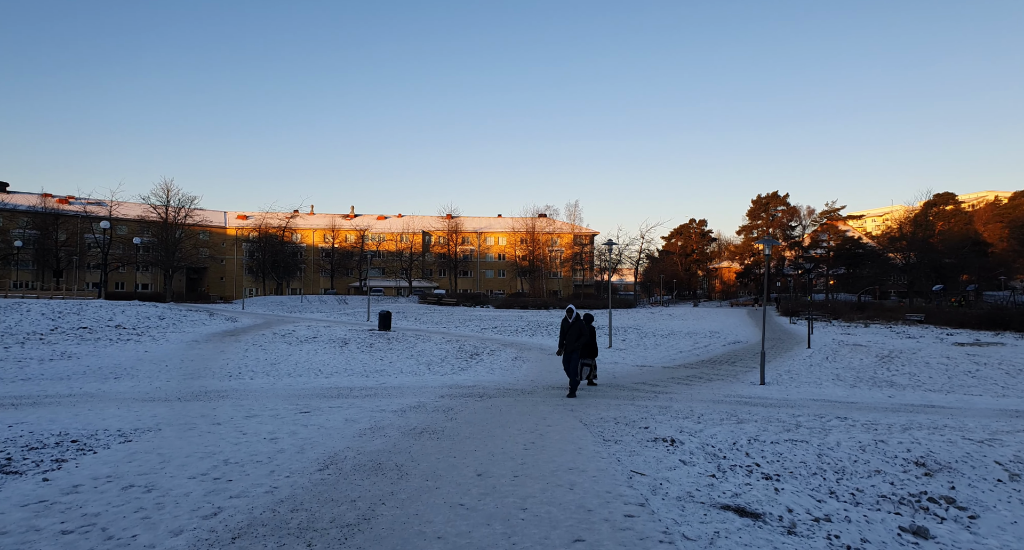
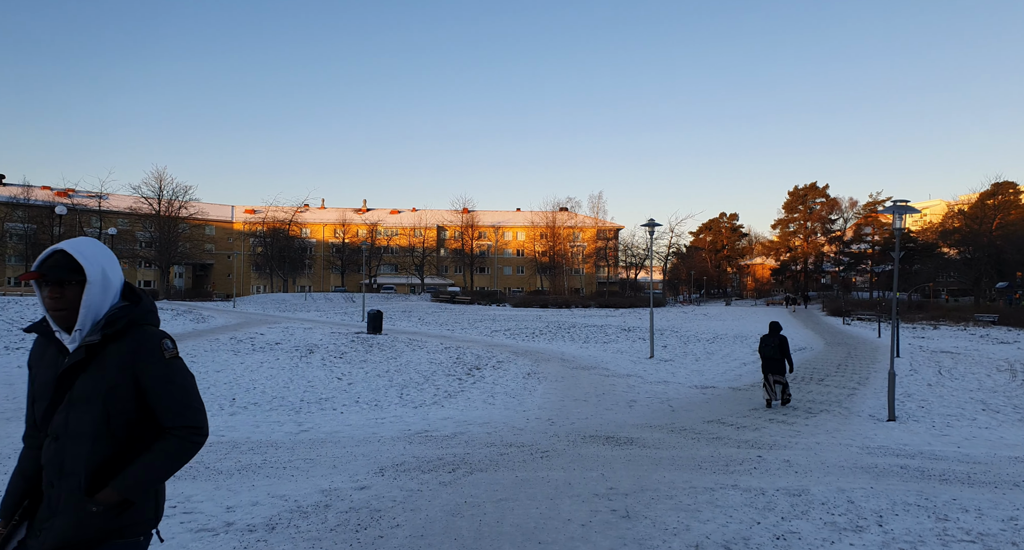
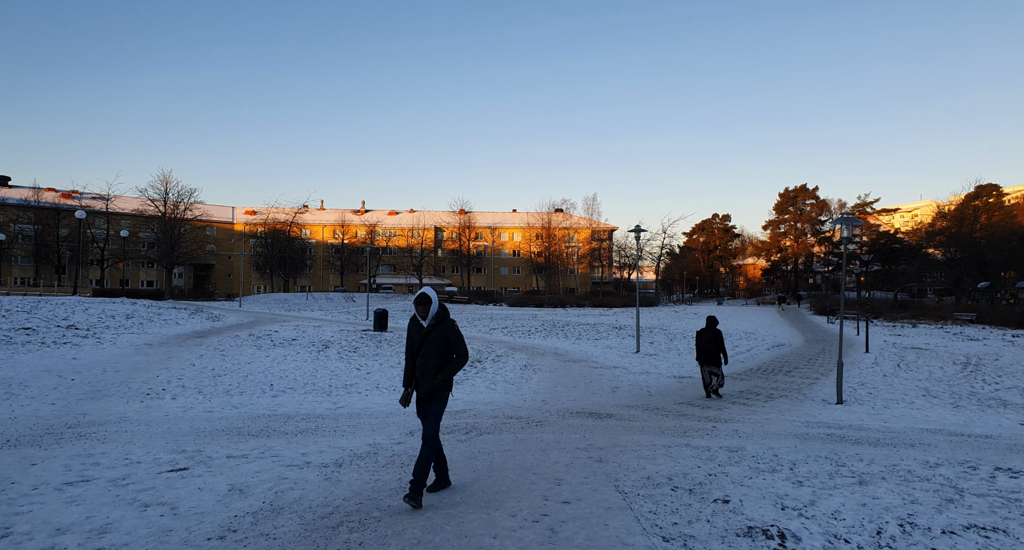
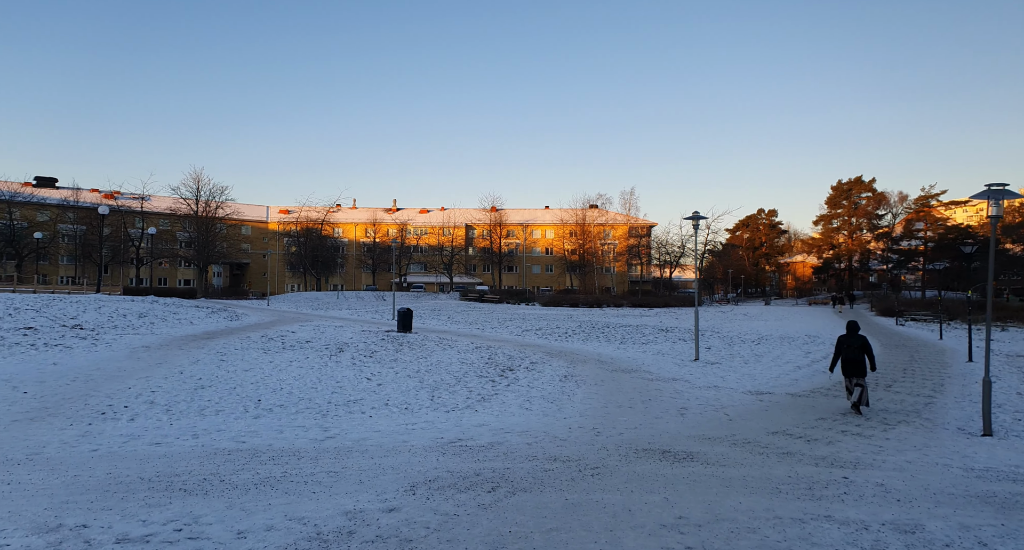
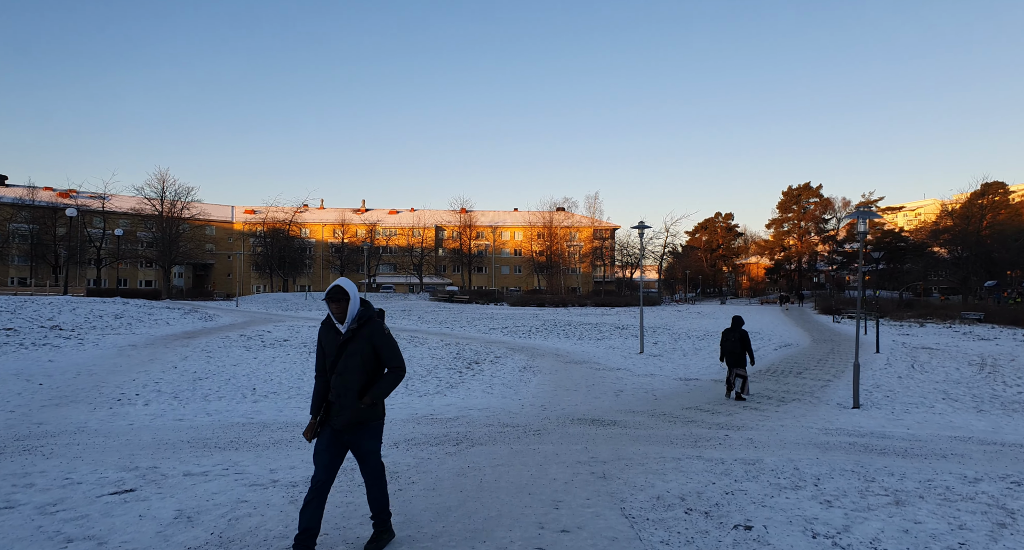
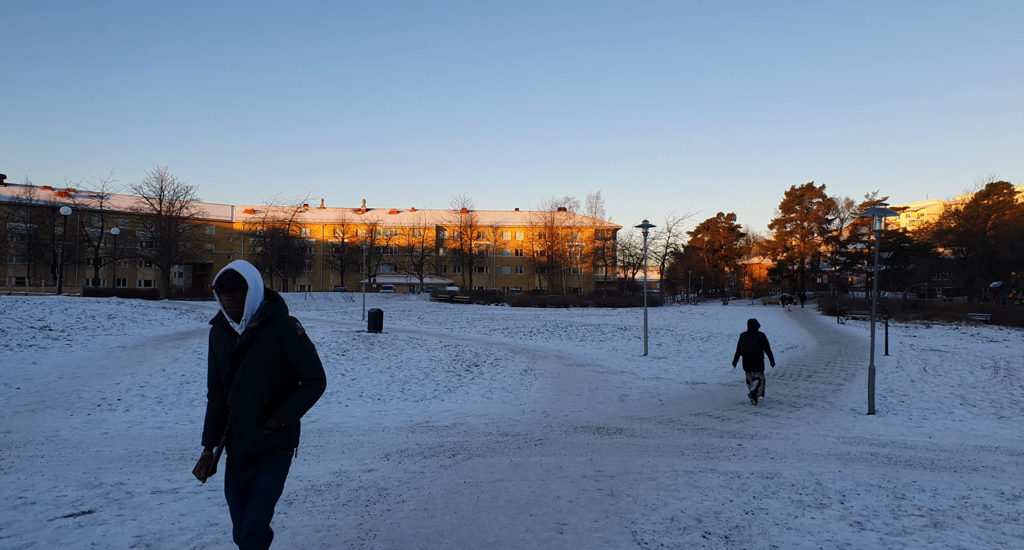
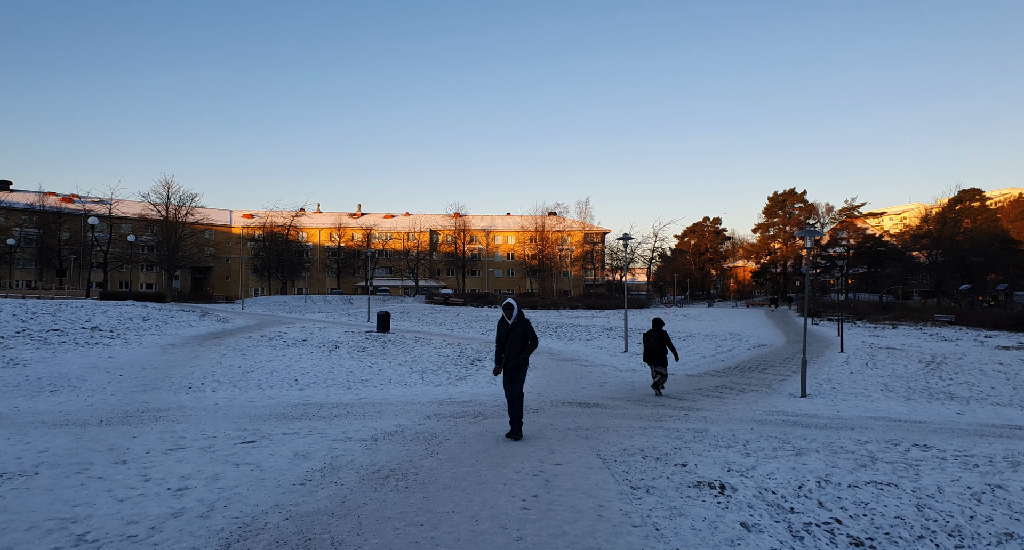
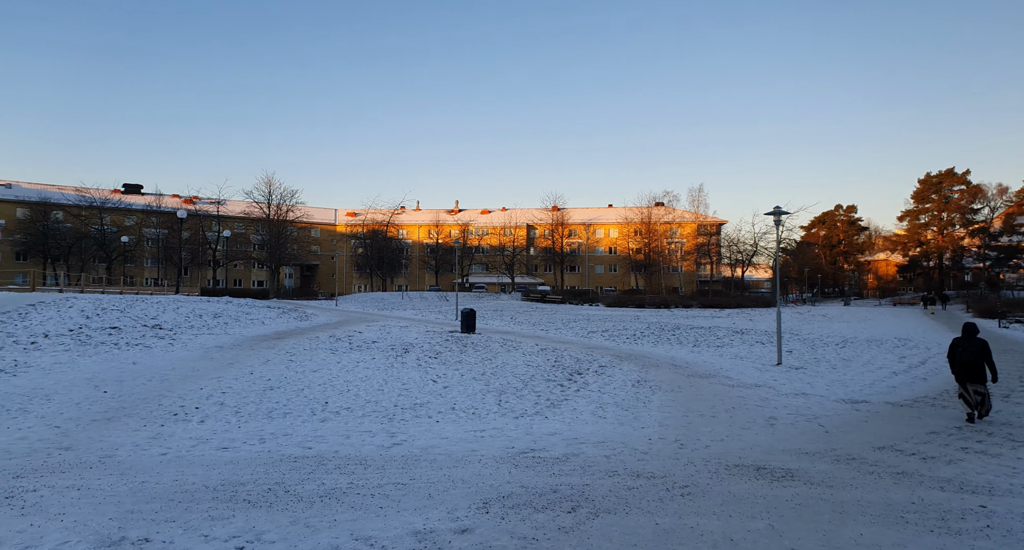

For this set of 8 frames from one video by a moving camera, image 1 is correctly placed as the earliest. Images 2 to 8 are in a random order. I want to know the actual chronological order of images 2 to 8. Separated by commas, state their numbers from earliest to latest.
7, 3, 5, 6, 2, 4, 8
